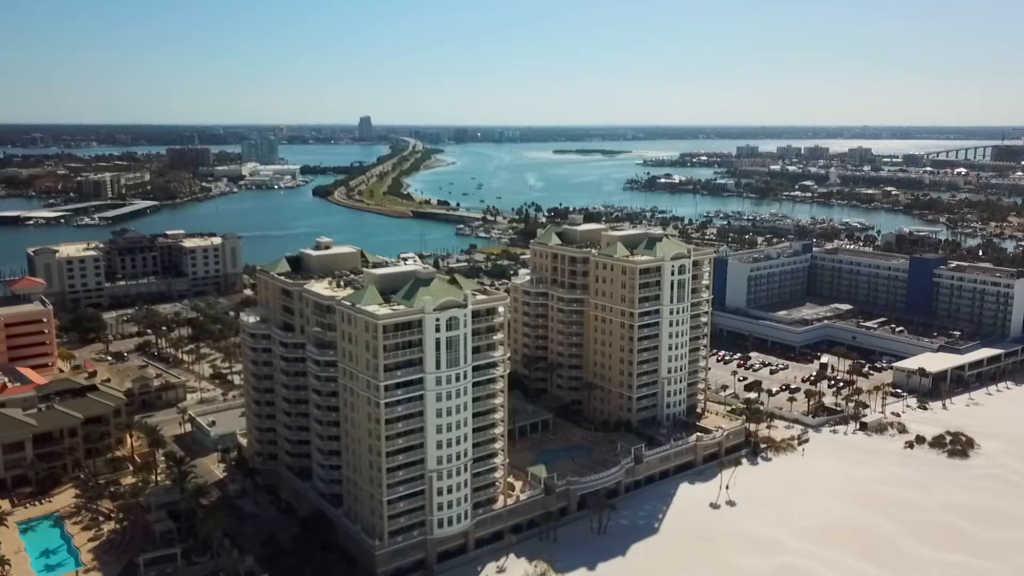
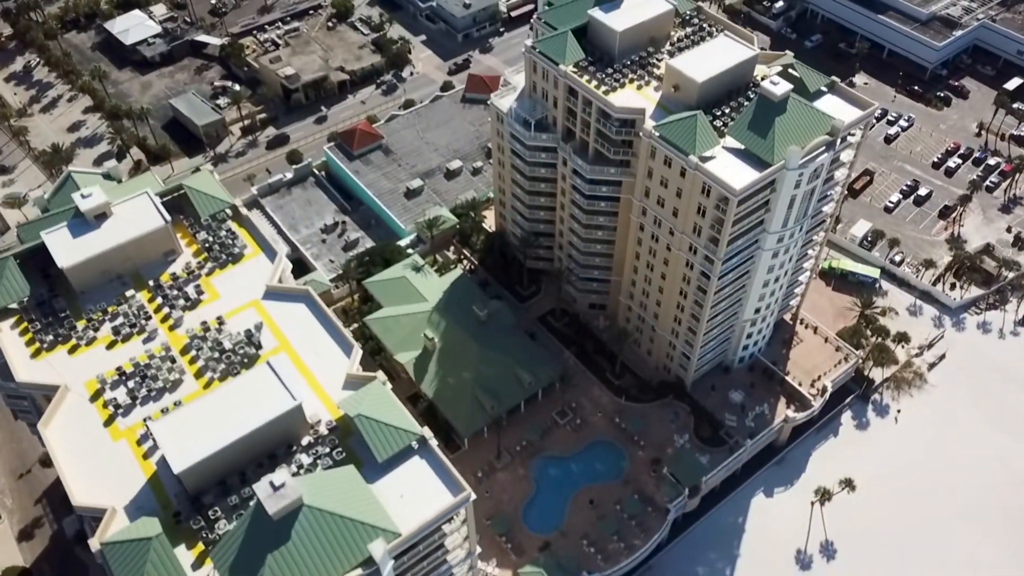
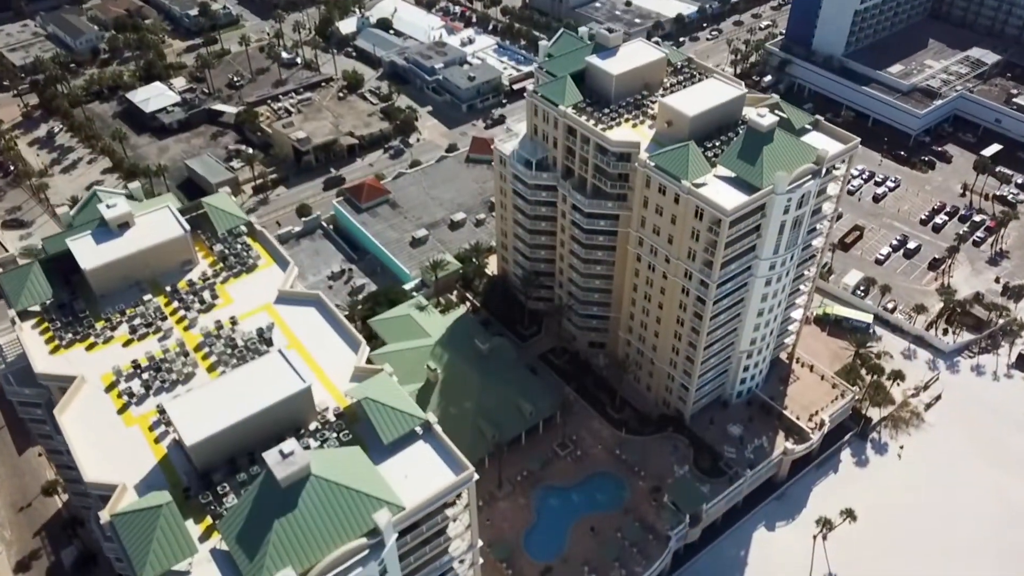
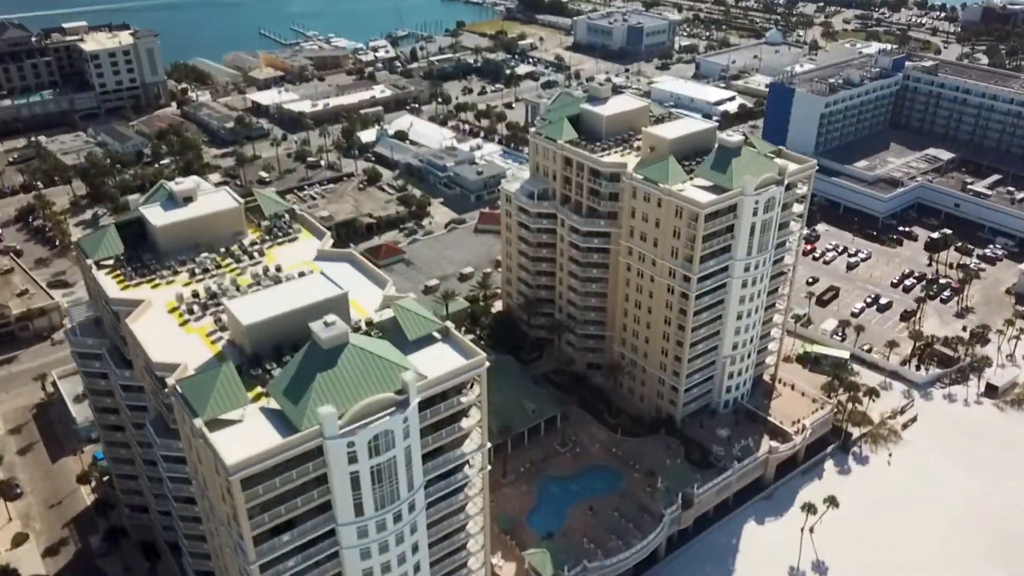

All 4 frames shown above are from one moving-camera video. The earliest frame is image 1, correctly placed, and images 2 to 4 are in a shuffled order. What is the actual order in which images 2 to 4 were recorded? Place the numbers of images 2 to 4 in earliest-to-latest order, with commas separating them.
4, 3, 2
